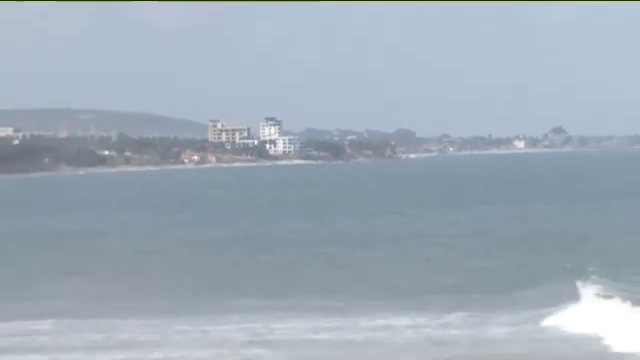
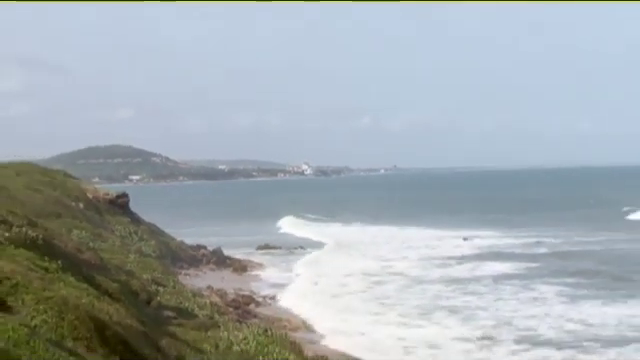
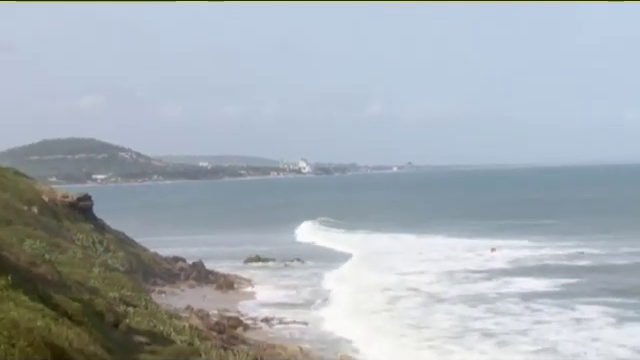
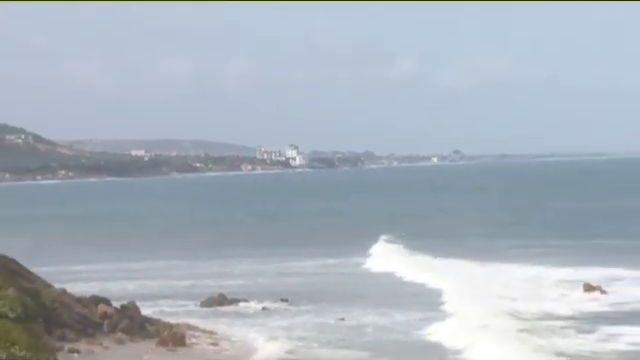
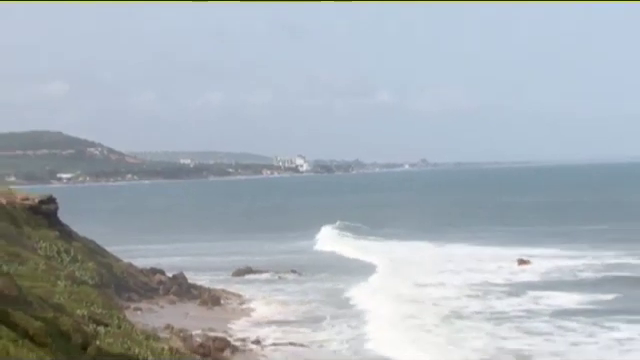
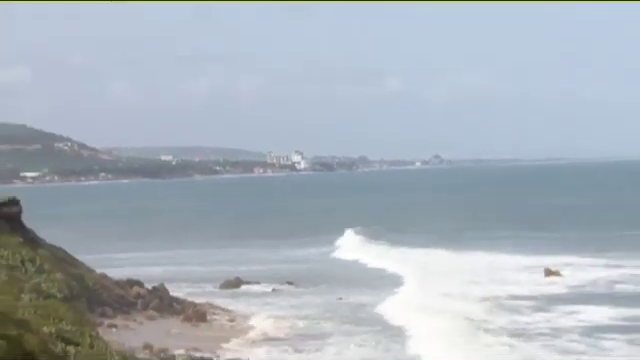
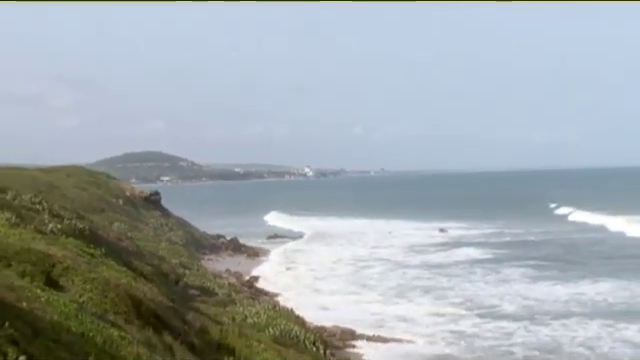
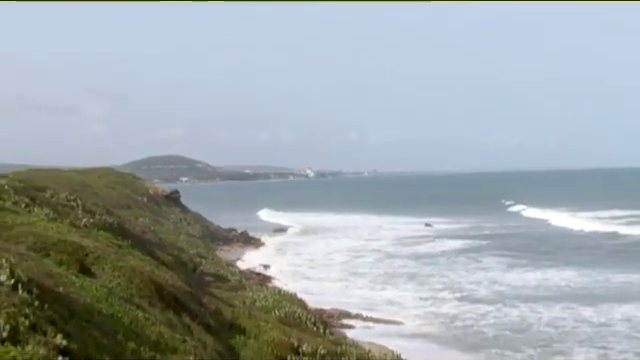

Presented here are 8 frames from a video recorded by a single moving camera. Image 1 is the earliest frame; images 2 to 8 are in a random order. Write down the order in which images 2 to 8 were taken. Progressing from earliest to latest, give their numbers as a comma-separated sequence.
4, 6, 5, 3, 2, 7, 8
